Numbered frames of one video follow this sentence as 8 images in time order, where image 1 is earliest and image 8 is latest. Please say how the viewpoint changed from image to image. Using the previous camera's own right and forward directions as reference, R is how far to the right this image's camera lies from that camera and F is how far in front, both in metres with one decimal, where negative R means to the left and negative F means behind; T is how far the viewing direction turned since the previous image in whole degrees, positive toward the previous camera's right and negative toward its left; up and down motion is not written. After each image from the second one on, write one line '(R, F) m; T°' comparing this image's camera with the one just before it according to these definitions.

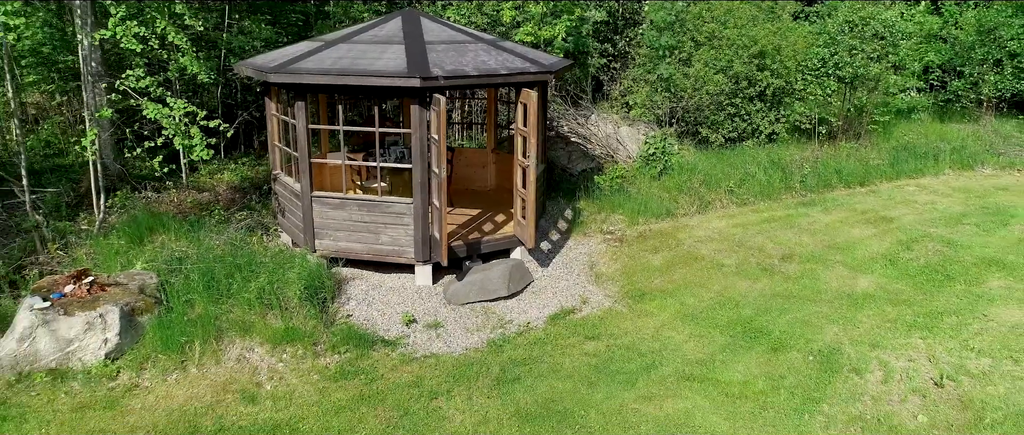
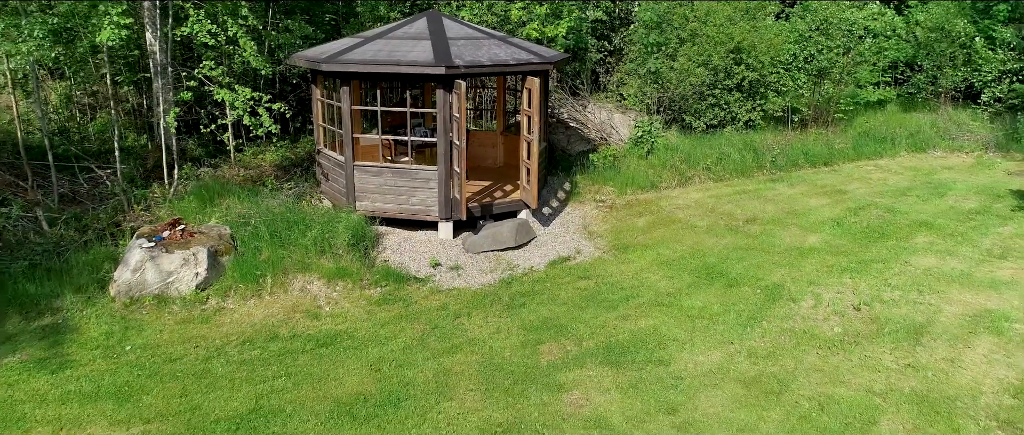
(0.0, -1.3) m; 0°
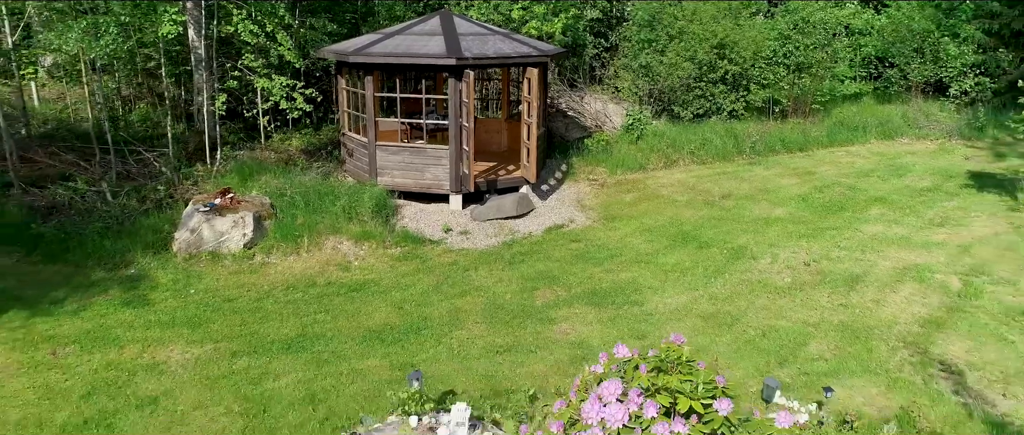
(+0.1, -1.0) m; -1°
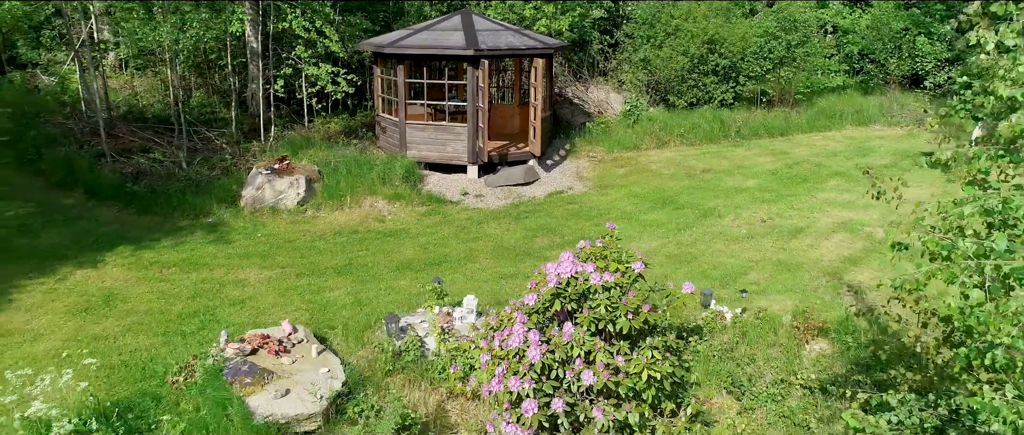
(+0.2, -1.5) m; -2°
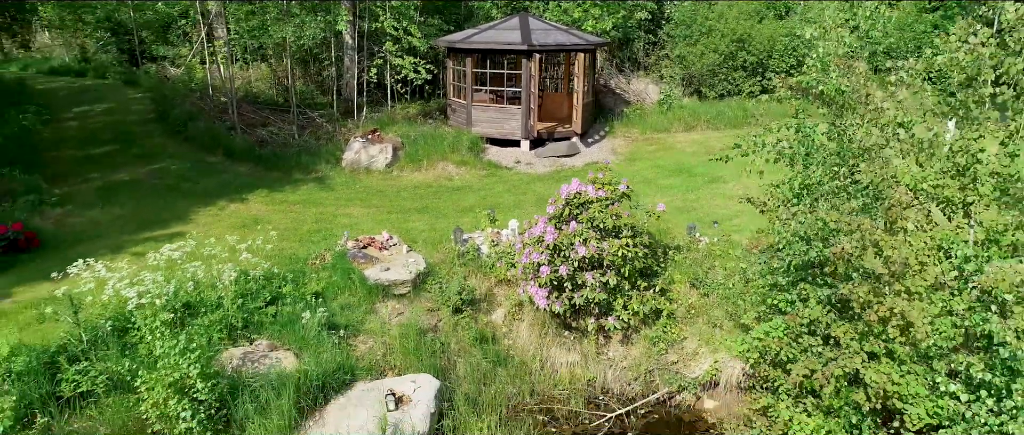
(+0.3, -2.1) m; -5°
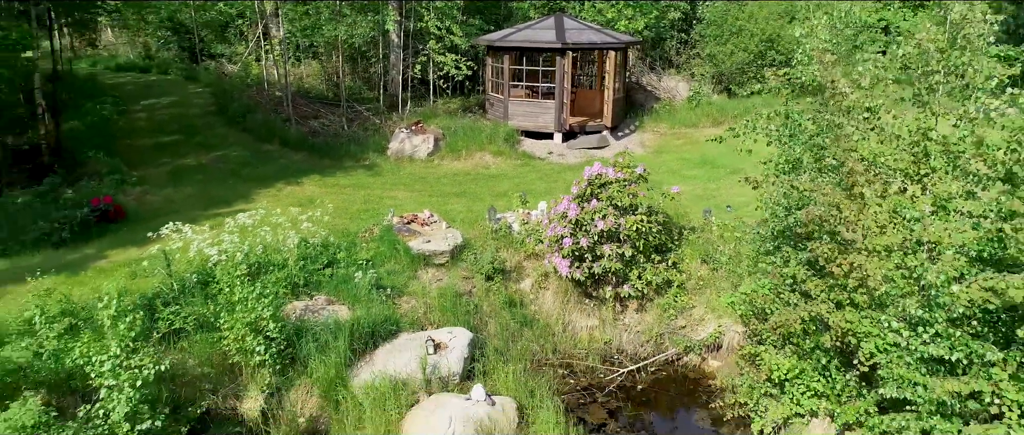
(+0.1, -0.8) m; -3°
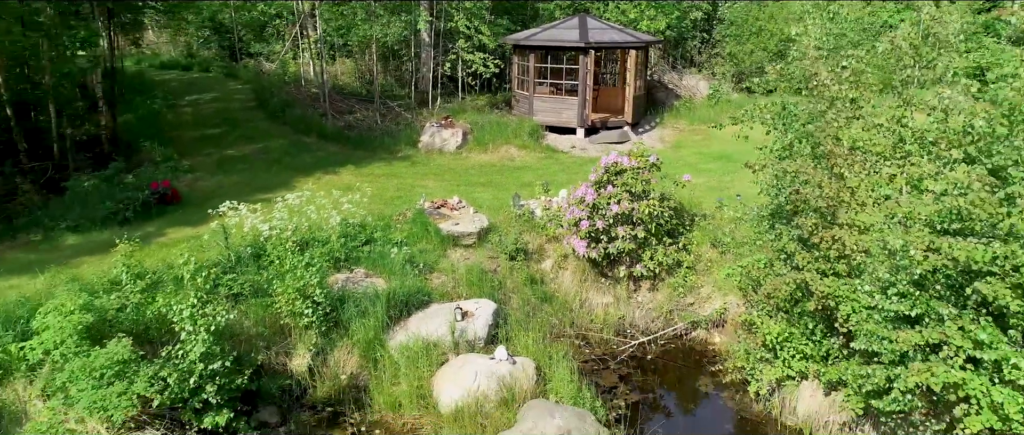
(0.0, -0.6) m; -2°
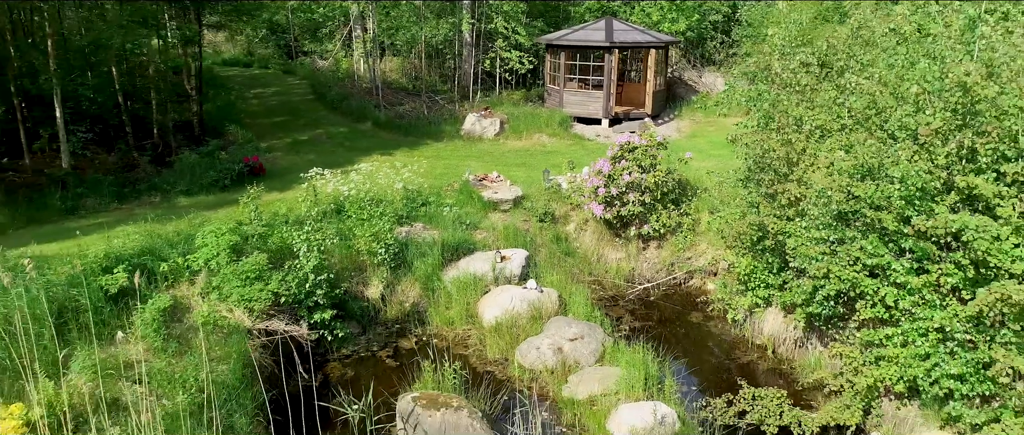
(0.0, -1.6) m; -3°
